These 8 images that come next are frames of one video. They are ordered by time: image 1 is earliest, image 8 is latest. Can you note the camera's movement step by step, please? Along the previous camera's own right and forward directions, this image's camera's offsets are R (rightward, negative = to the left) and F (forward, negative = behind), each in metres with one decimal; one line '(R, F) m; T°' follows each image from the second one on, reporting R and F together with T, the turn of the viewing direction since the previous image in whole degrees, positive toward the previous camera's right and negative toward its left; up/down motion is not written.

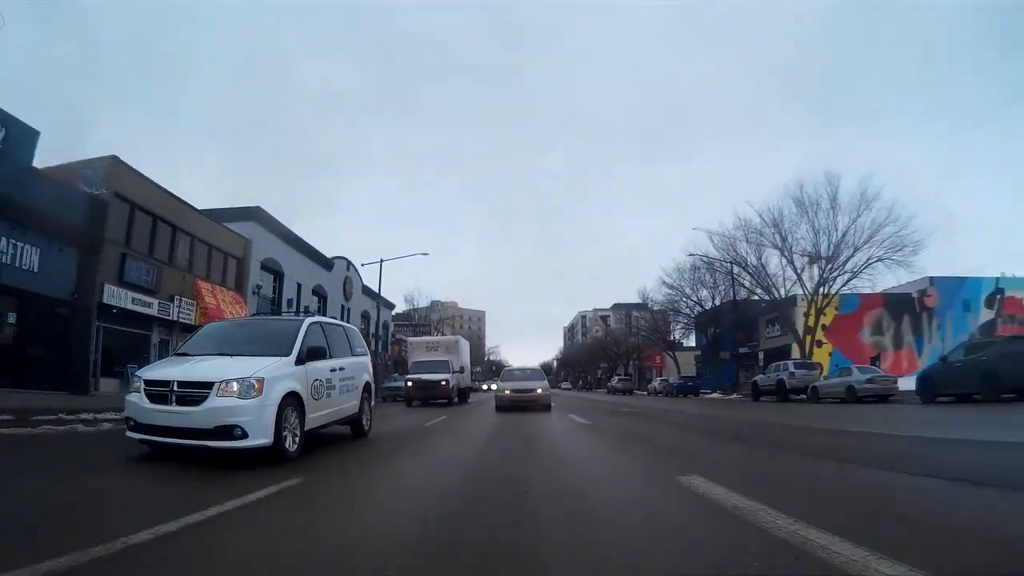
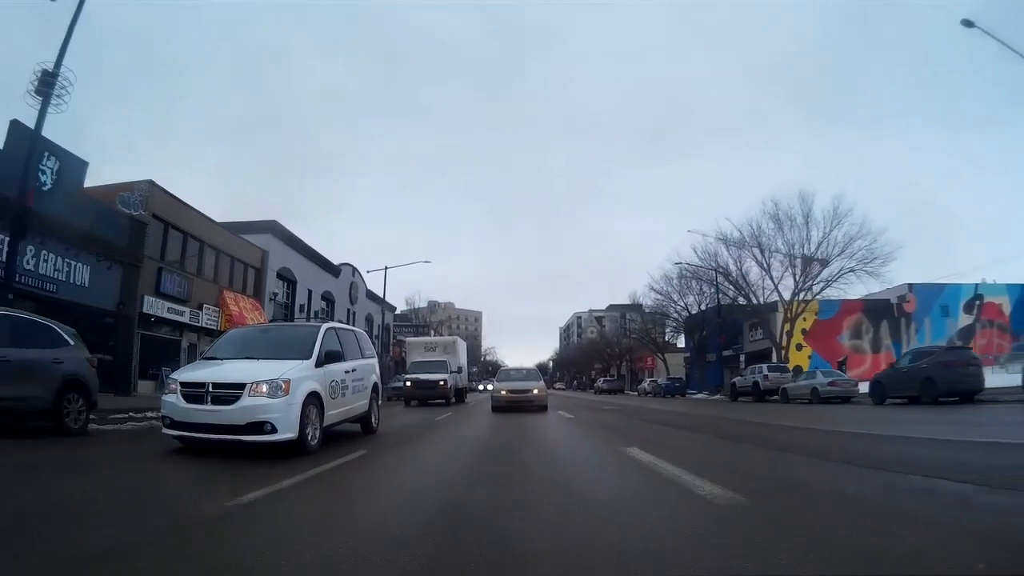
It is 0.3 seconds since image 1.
(0.0, -0.6) m; 0°
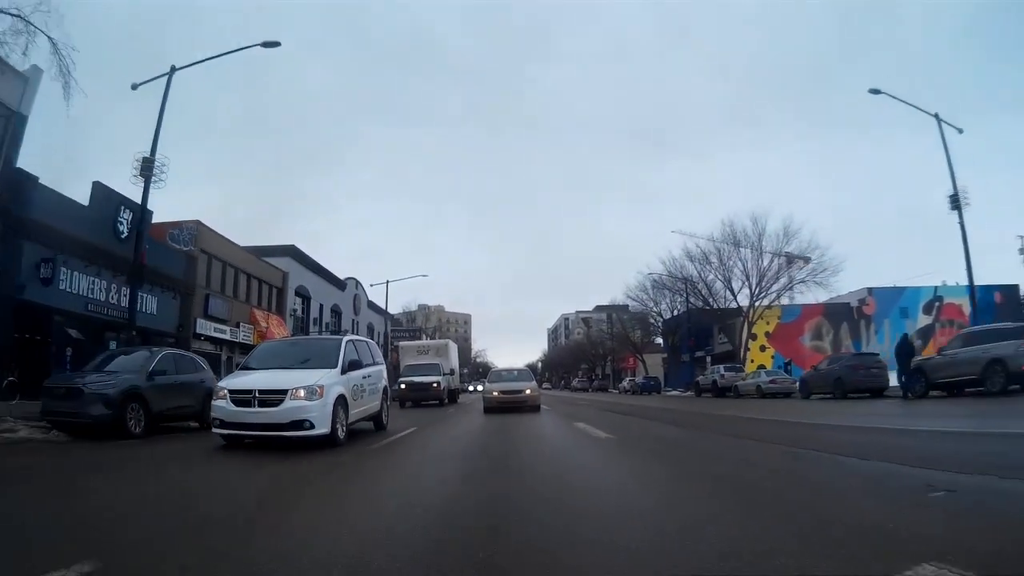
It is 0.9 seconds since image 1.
(0.0, -1.2) m; +1°
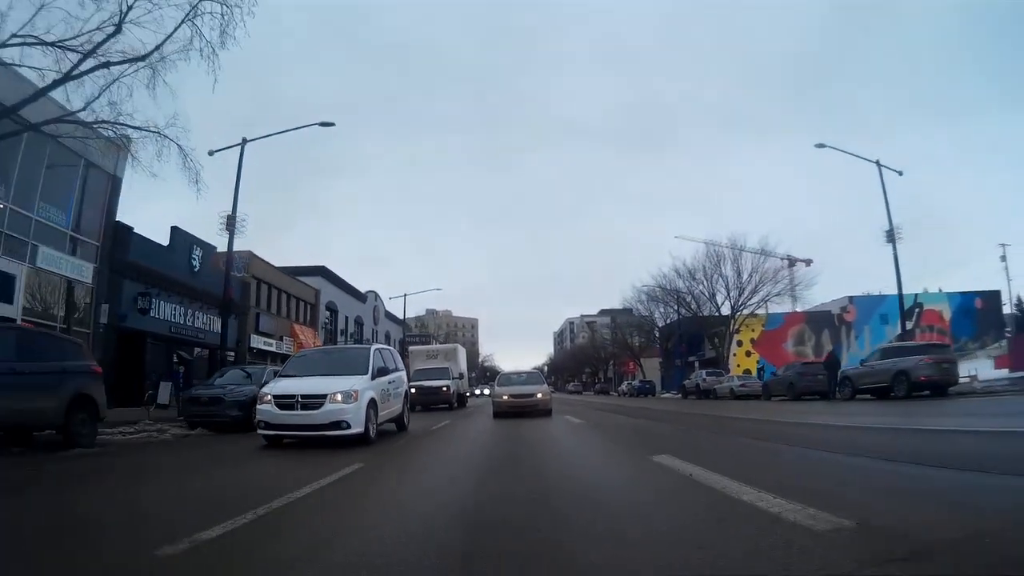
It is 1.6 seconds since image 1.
(0.0, -1.3) m; 0°
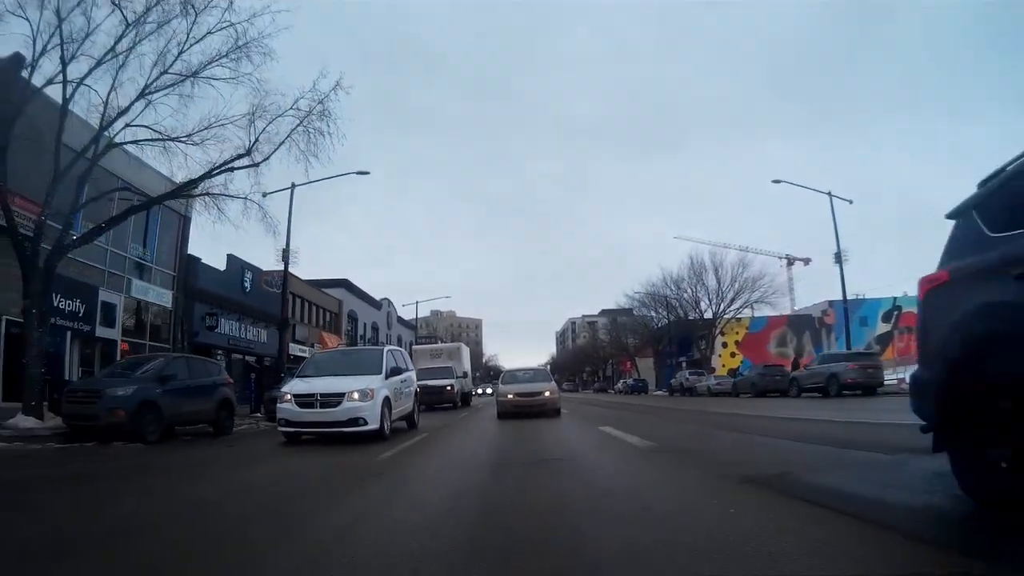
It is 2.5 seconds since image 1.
(0.0, -1.3) m; 0°
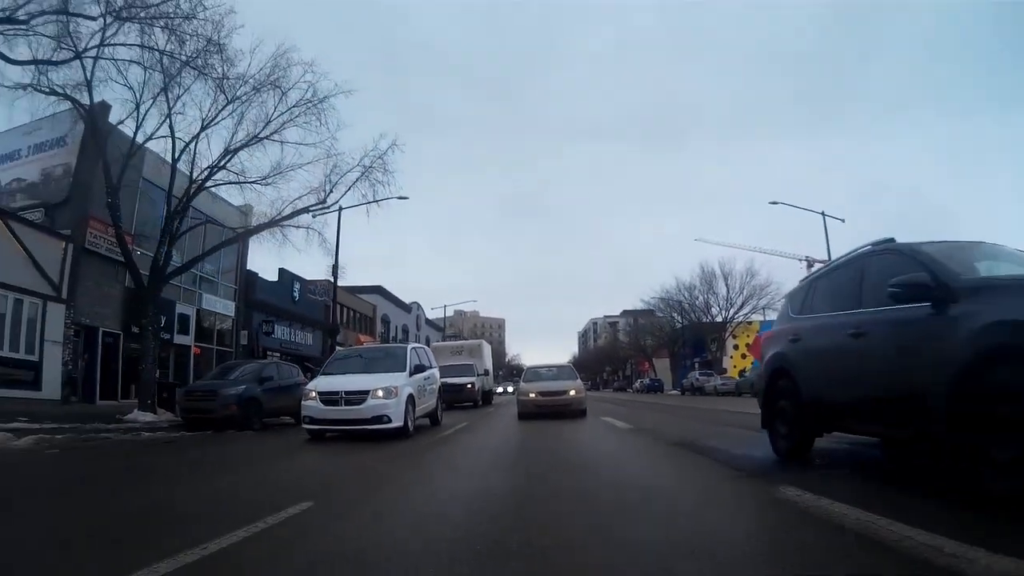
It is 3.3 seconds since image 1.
(0.0, -0.9) m; -2°
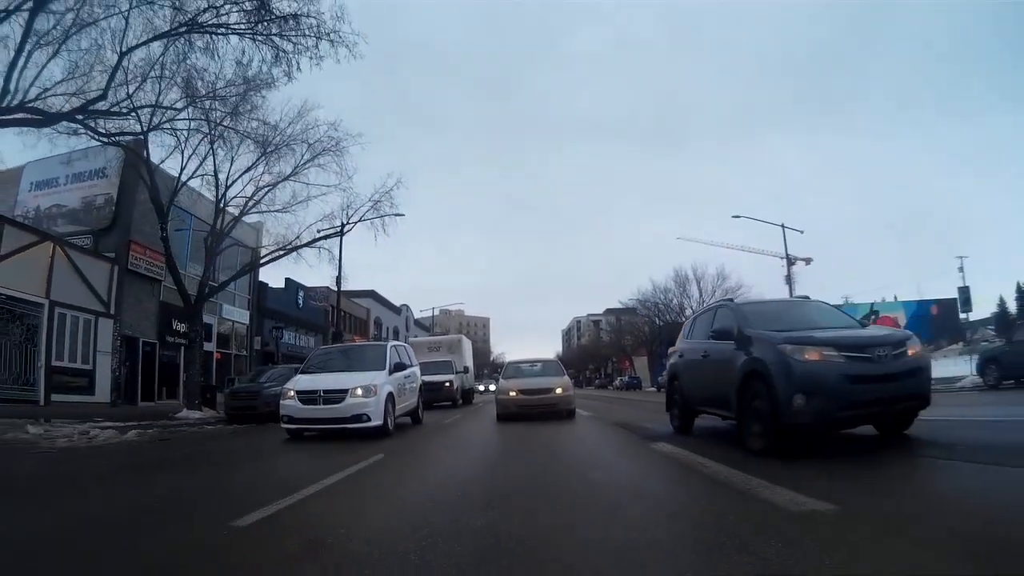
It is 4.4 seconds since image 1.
(0.0, -0.9) m; +1°
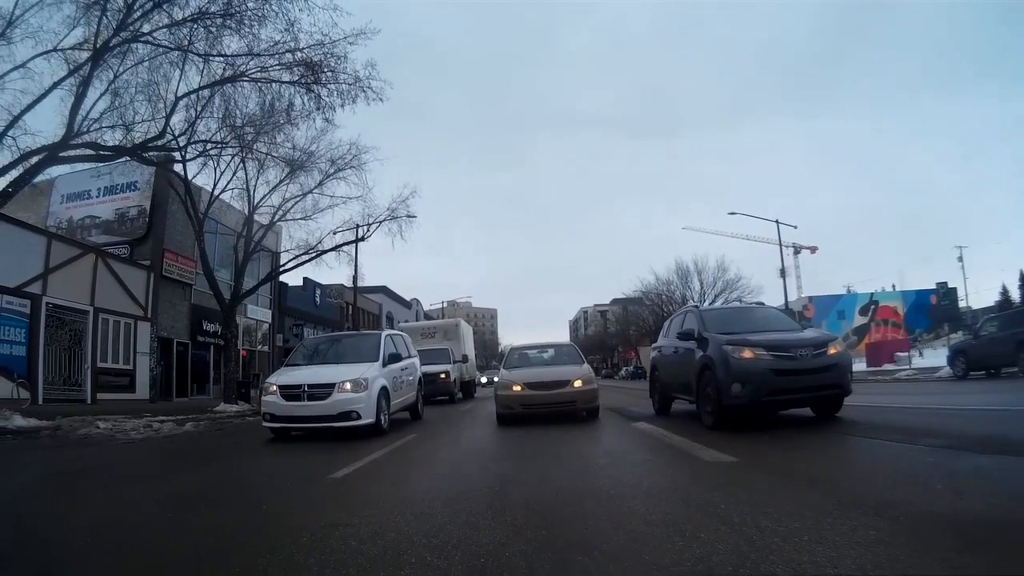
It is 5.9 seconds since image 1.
(0.0, -0.5) m; -1°
